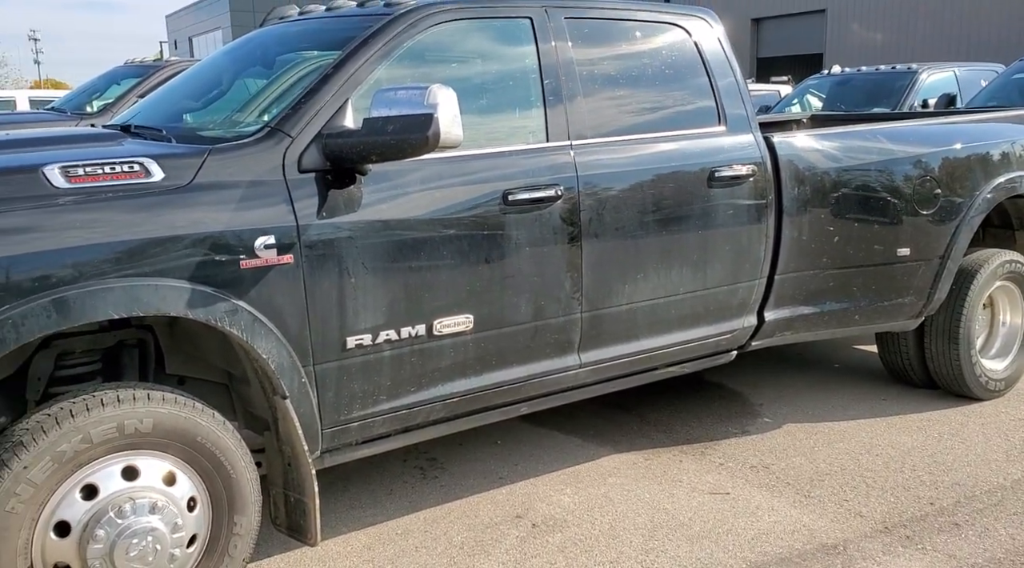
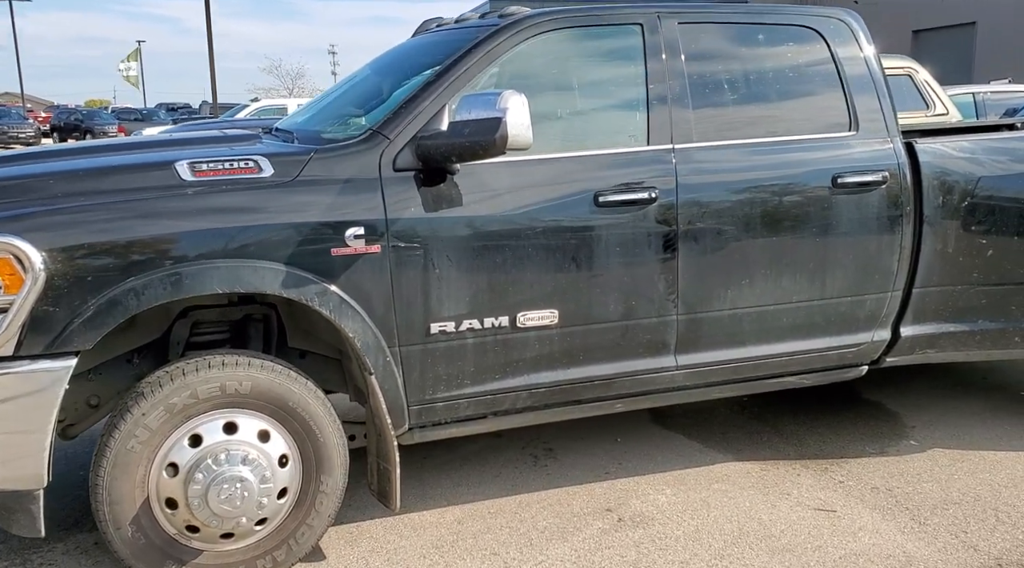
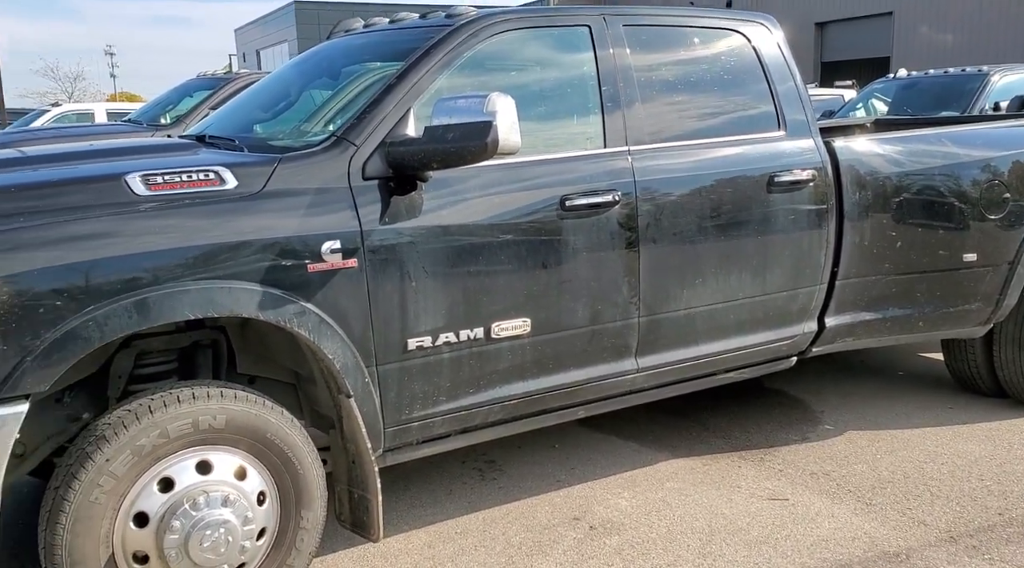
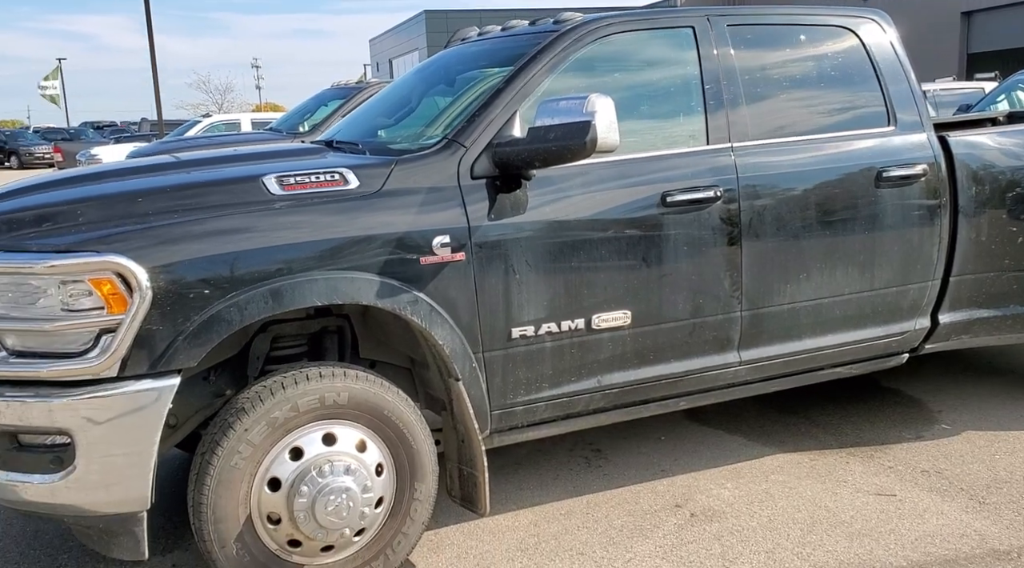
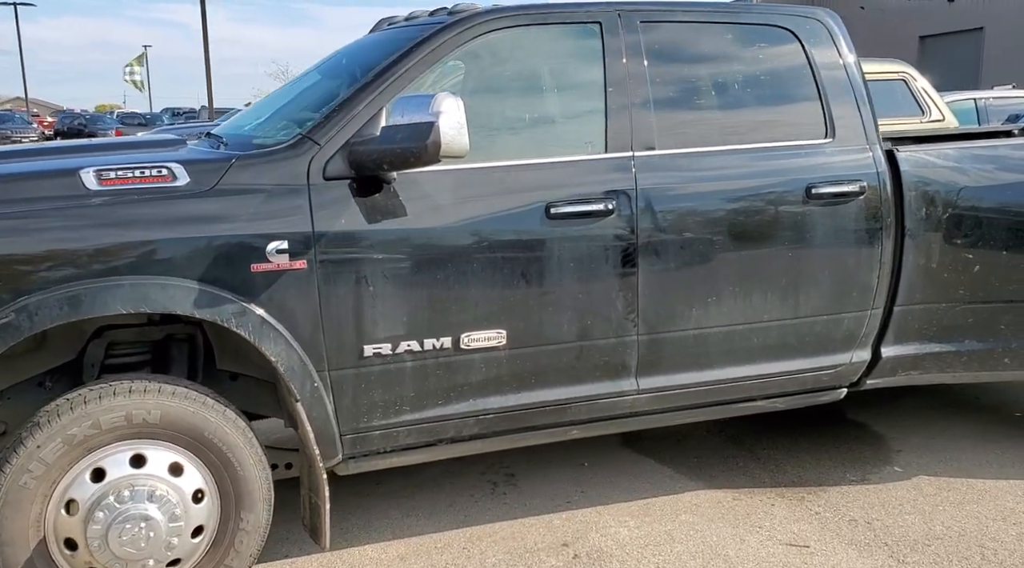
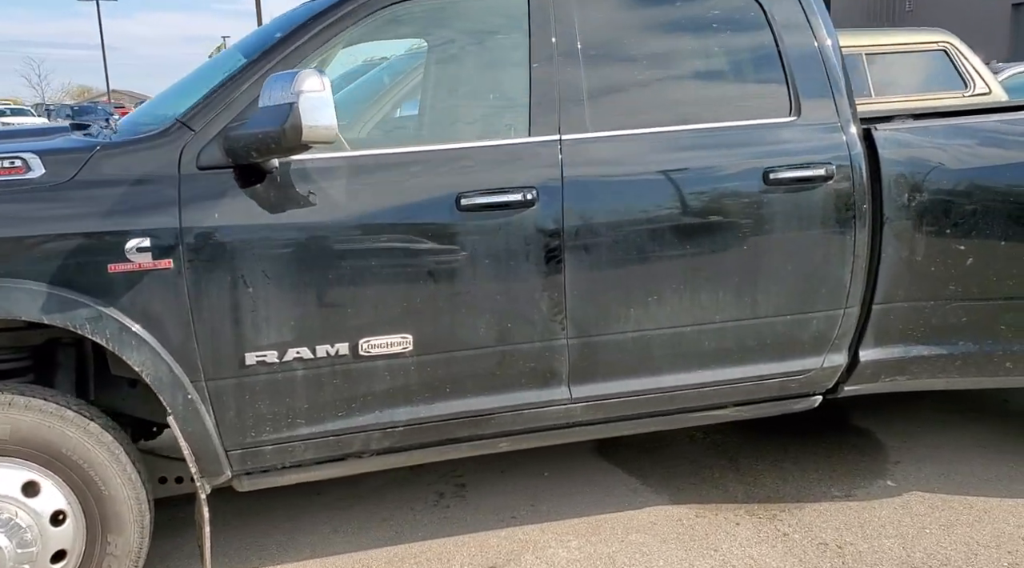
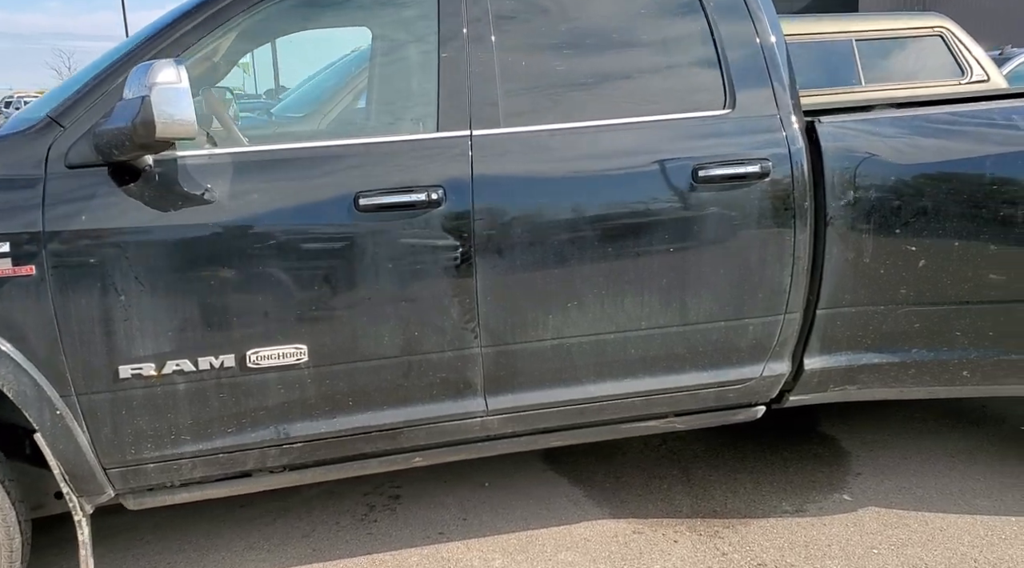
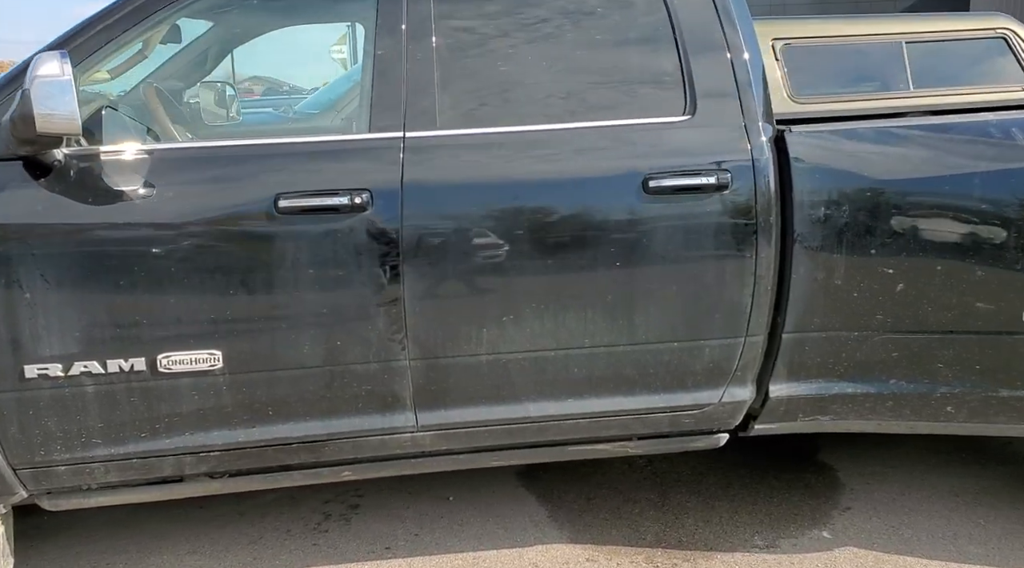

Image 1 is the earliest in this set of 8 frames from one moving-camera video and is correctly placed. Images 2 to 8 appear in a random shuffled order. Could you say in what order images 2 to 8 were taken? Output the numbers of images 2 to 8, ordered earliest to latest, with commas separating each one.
3, 4, 2, 5, 6, 7, 8
